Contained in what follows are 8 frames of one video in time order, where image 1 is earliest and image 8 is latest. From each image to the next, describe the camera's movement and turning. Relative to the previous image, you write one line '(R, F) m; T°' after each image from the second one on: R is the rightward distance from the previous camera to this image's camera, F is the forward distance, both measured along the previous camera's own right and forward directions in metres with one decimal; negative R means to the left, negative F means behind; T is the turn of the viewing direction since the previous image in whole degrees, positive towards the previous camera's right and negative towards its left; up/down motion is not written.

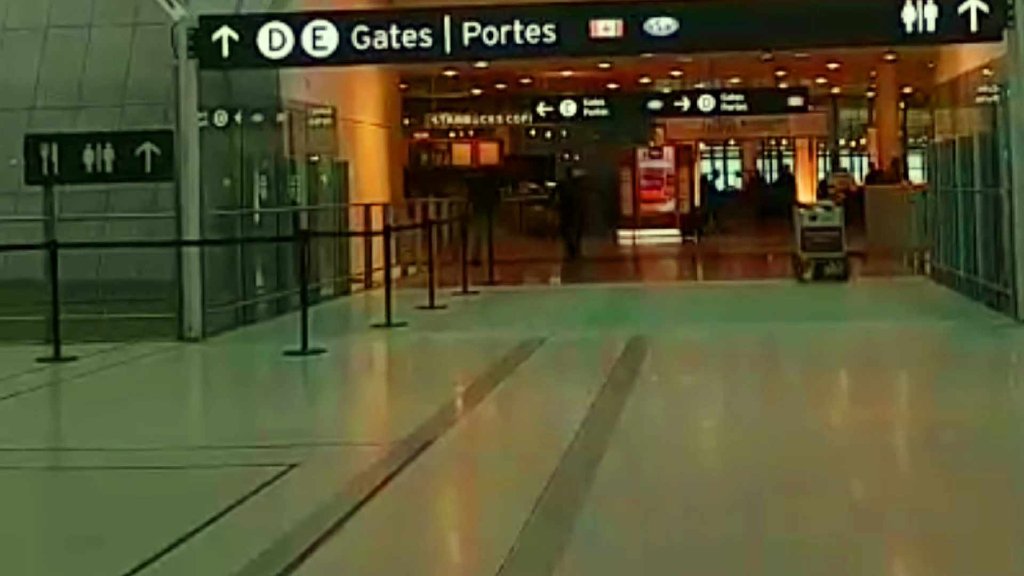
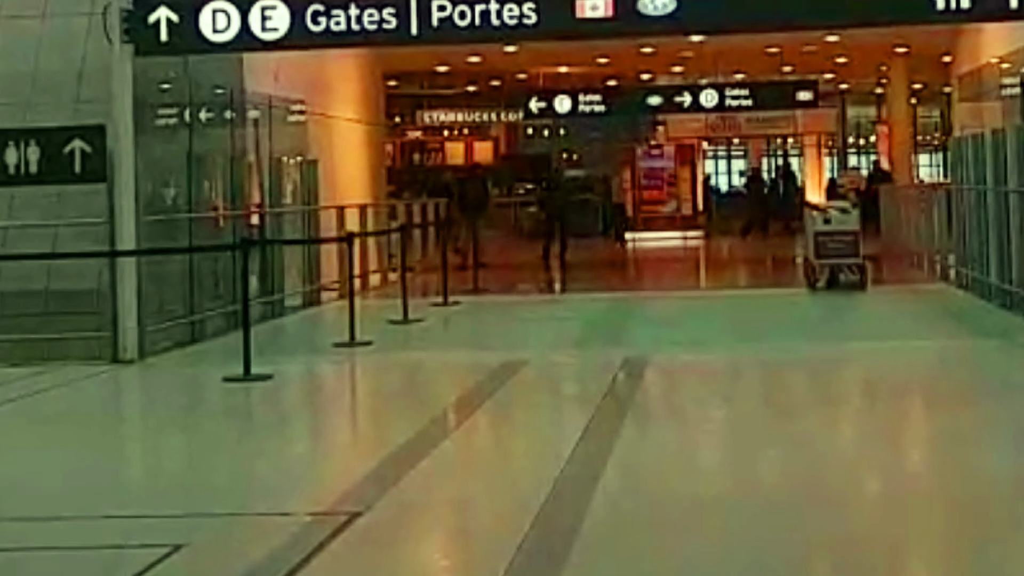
(+0.2, +1.4) m; 0°
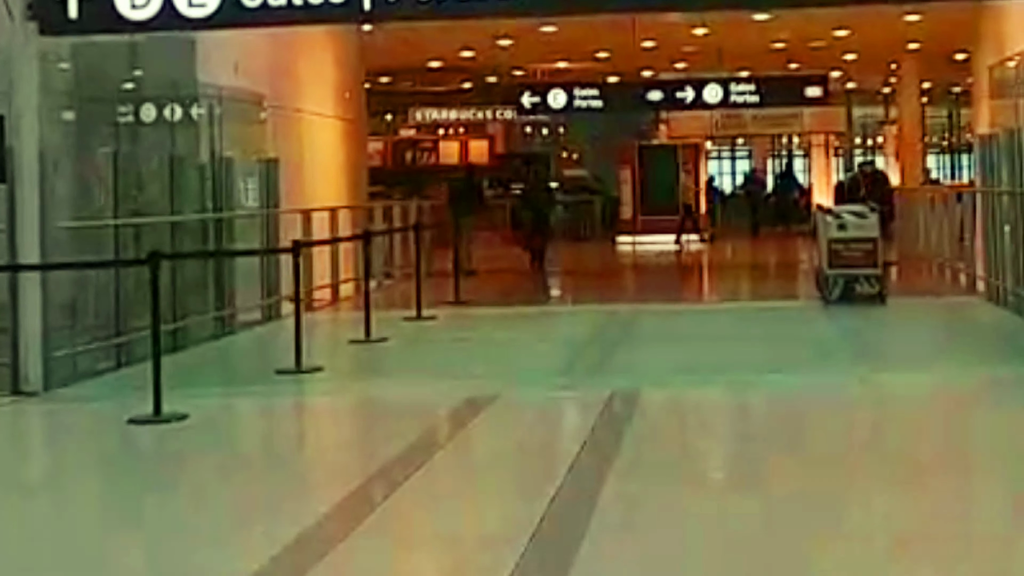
(+0.2, +1.5) m; 0°
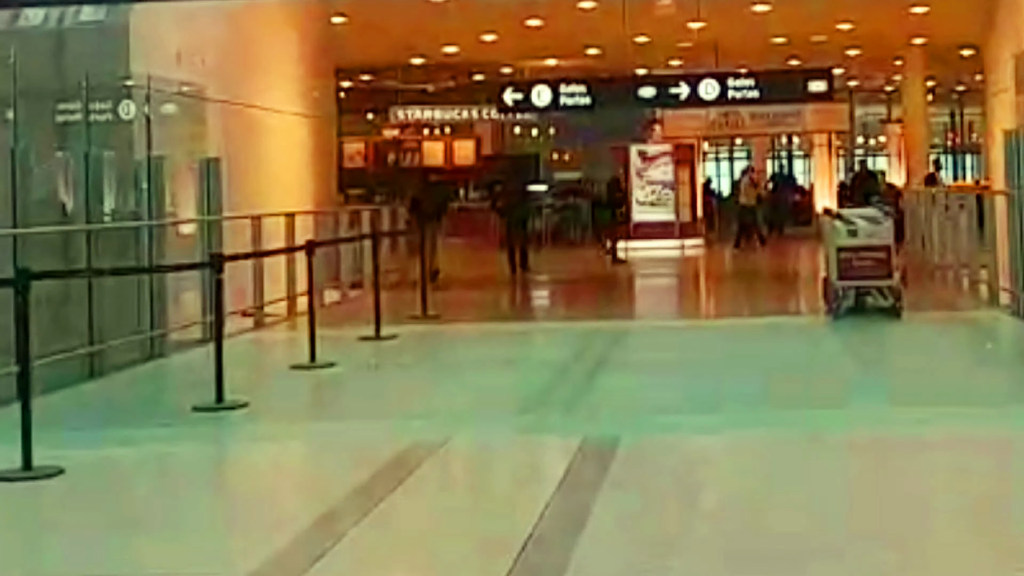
(+0.2, +1.4) m; 0°
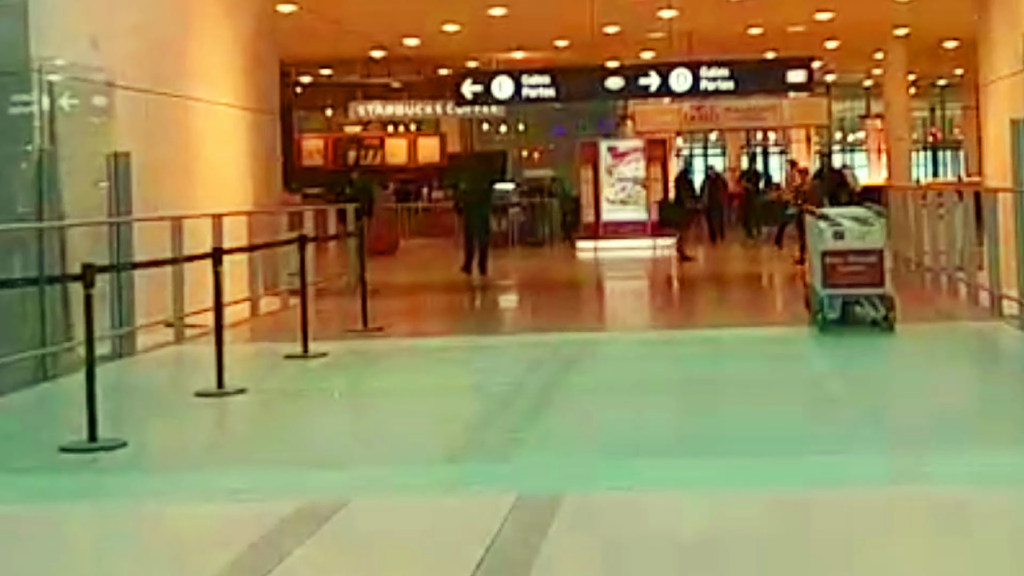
(+0.2, +1.3) m; +1°
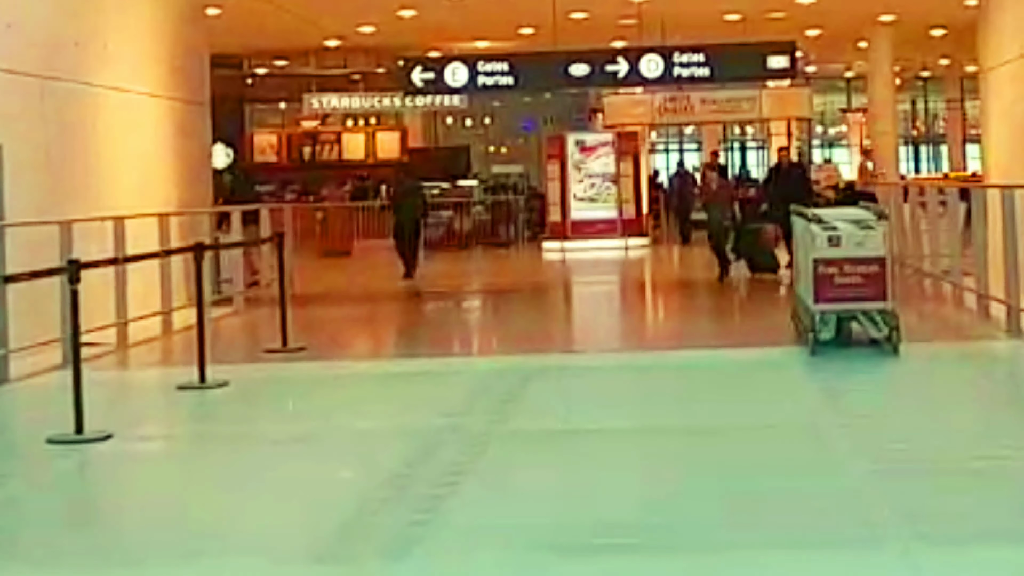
(+0.2, +1.6) m; +1°
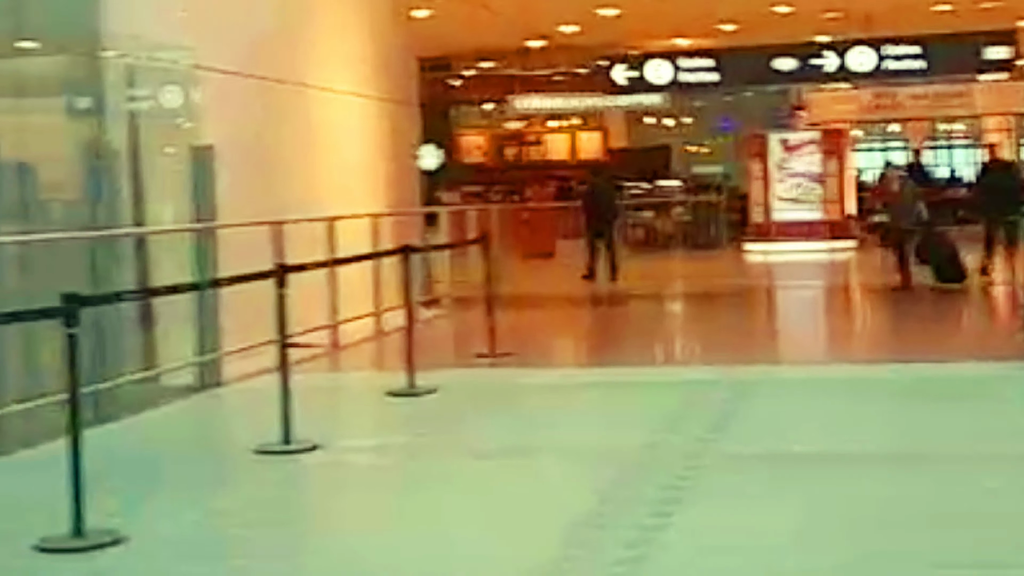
(-0.2, +0.3) m; -8°
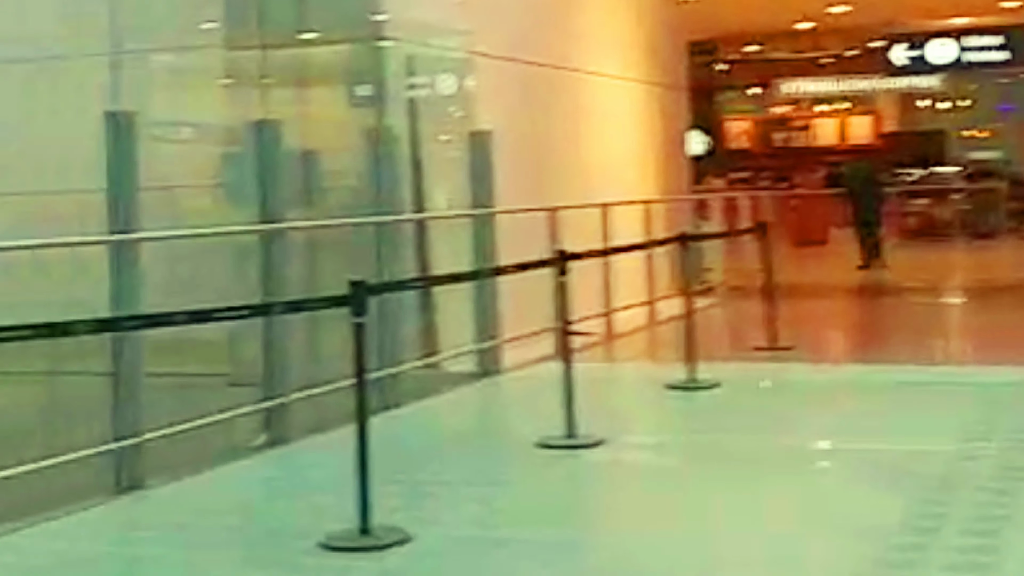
(-0.2, +0.3) m; -11°
